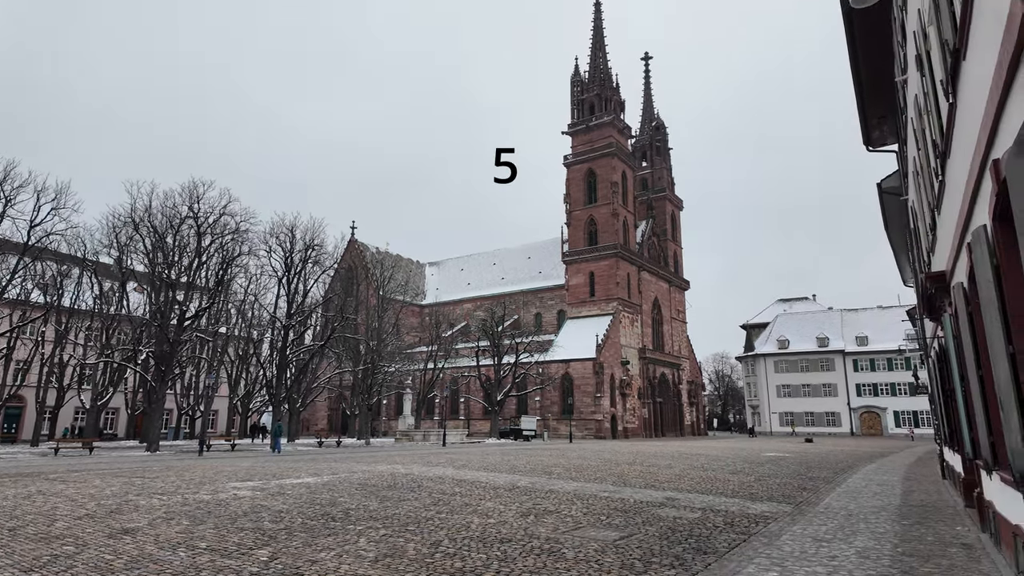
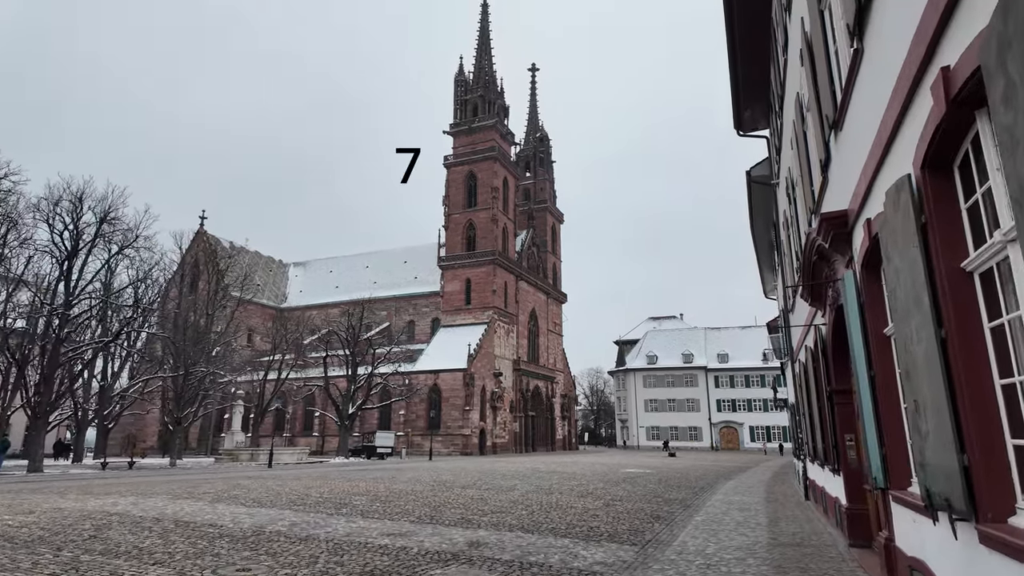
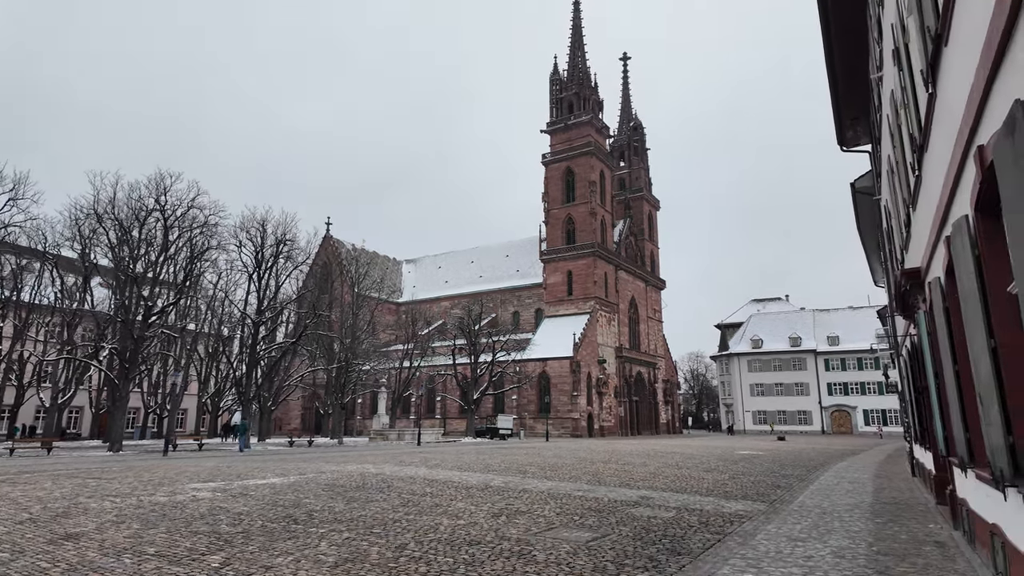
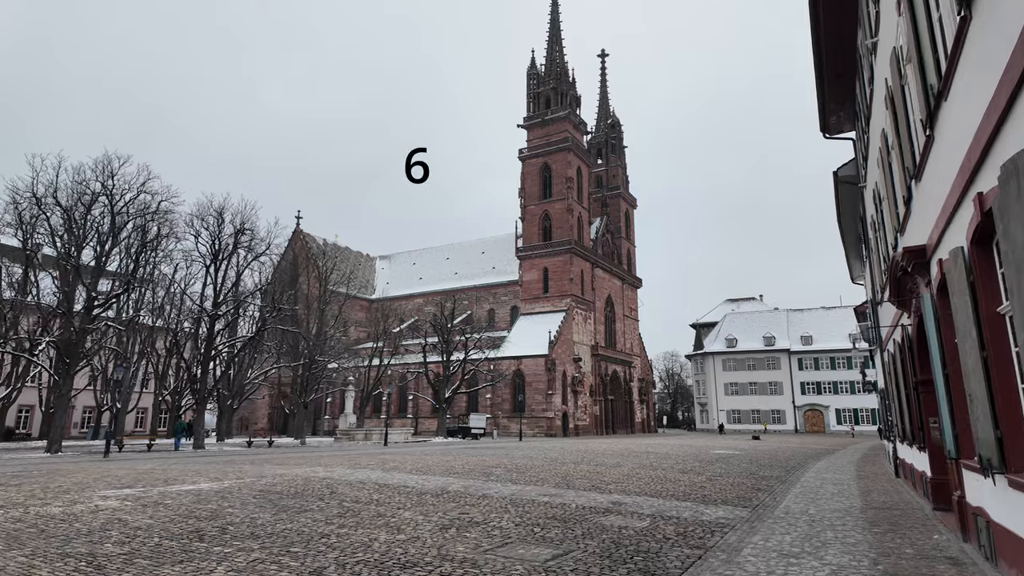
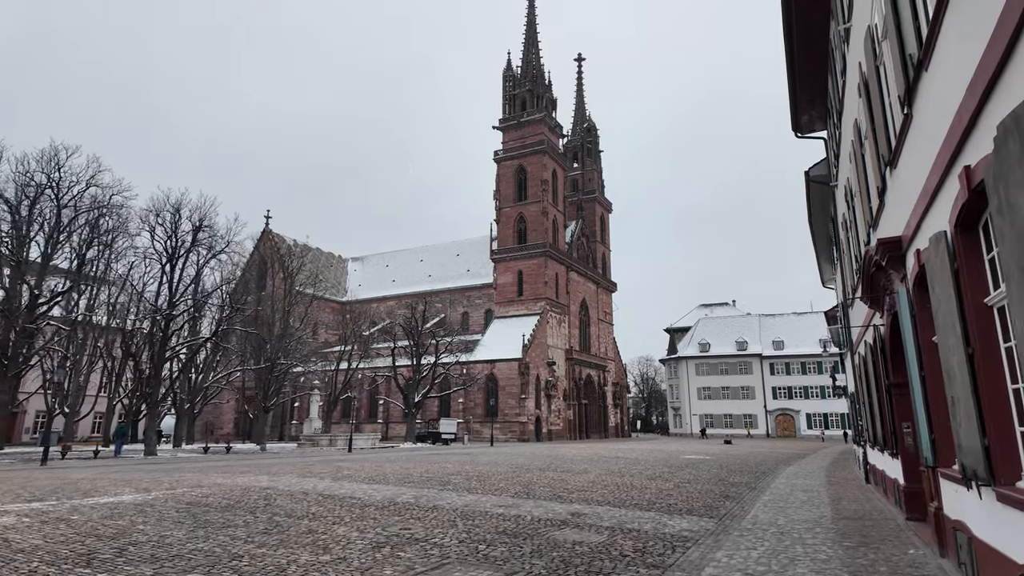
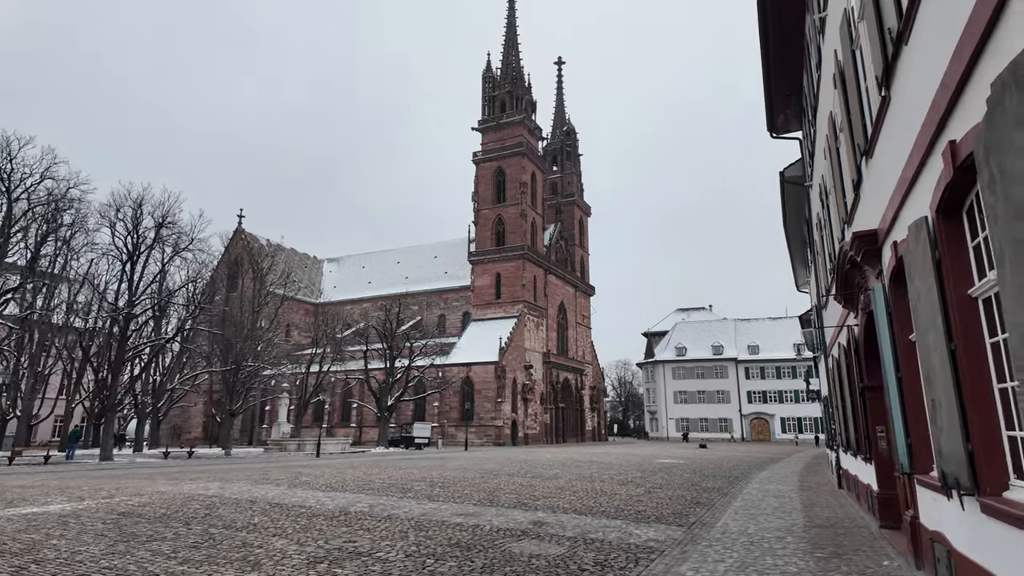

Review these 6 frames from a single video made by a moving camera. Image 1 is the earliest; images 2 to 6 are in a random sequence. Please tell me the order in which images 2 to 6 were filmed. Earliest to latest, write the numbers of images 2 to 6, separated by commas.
3, 4, 5, 6, 2
